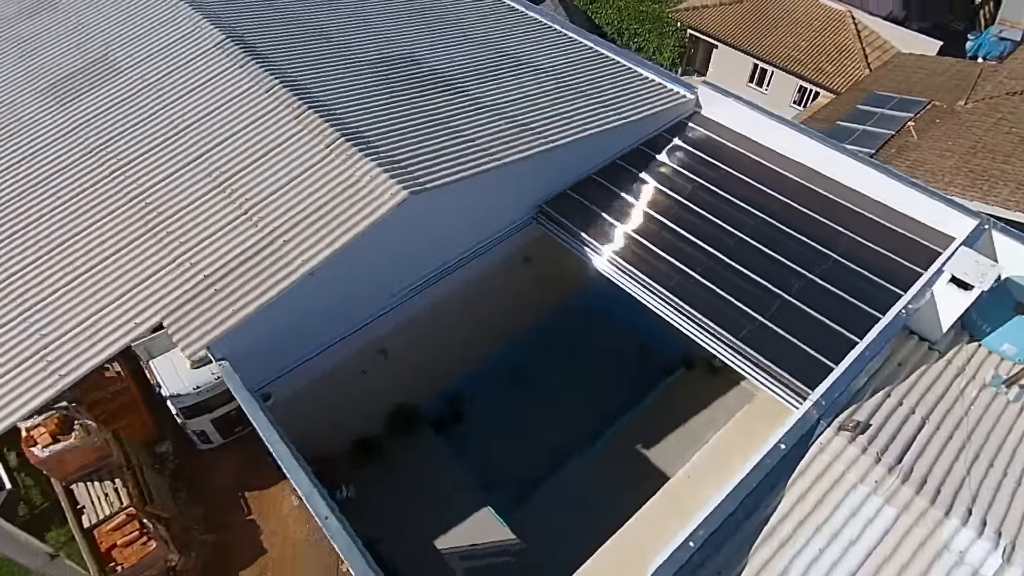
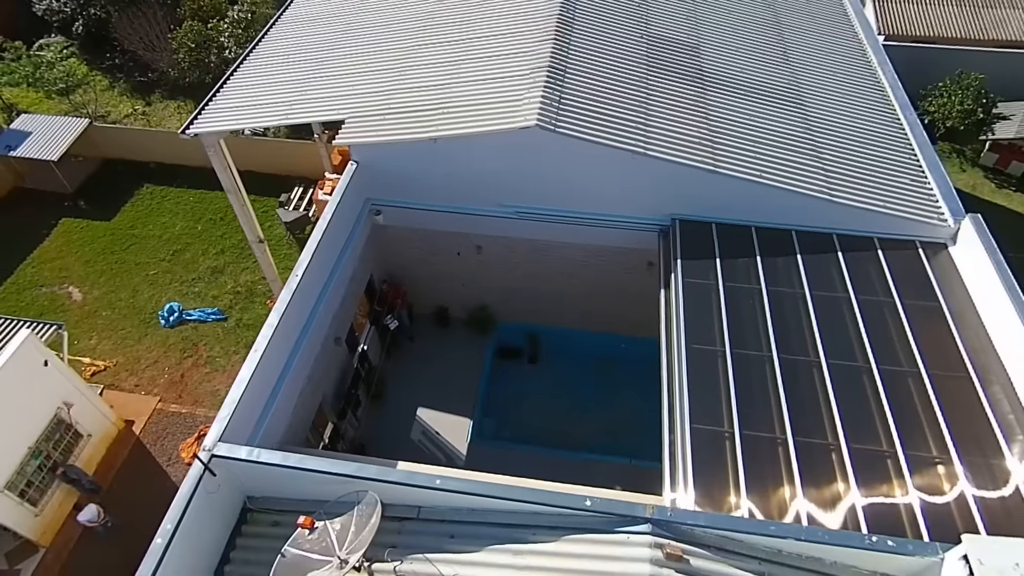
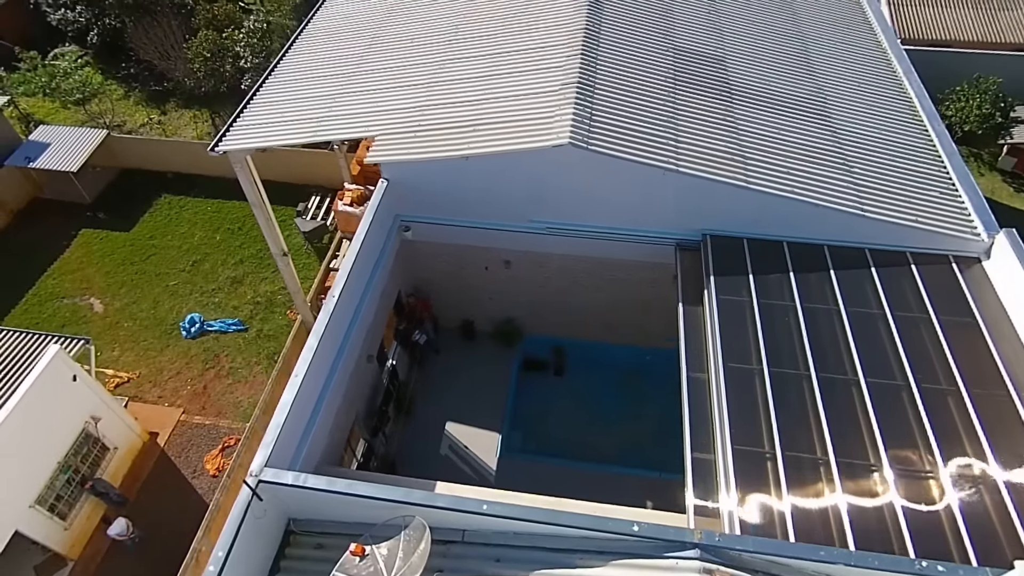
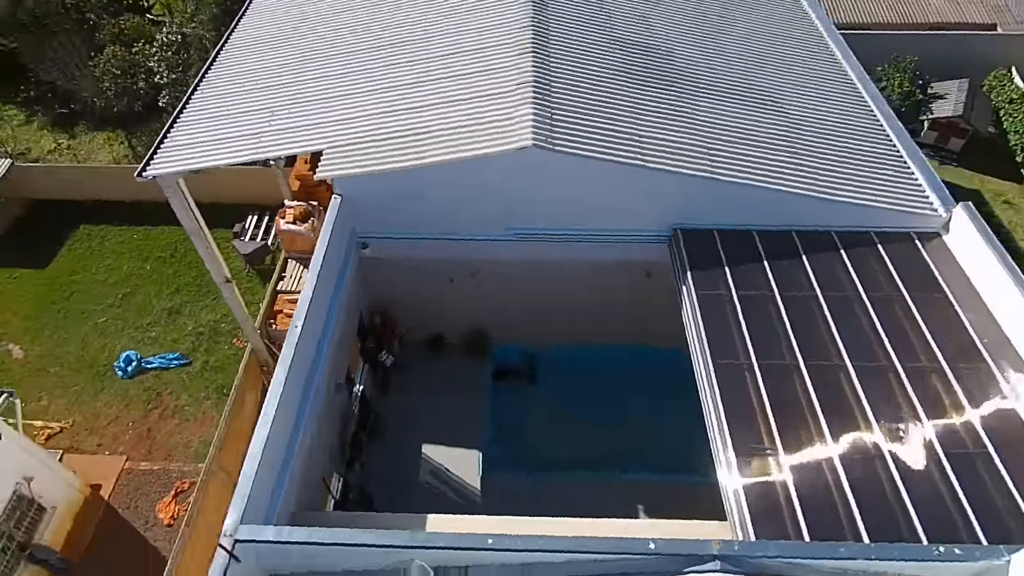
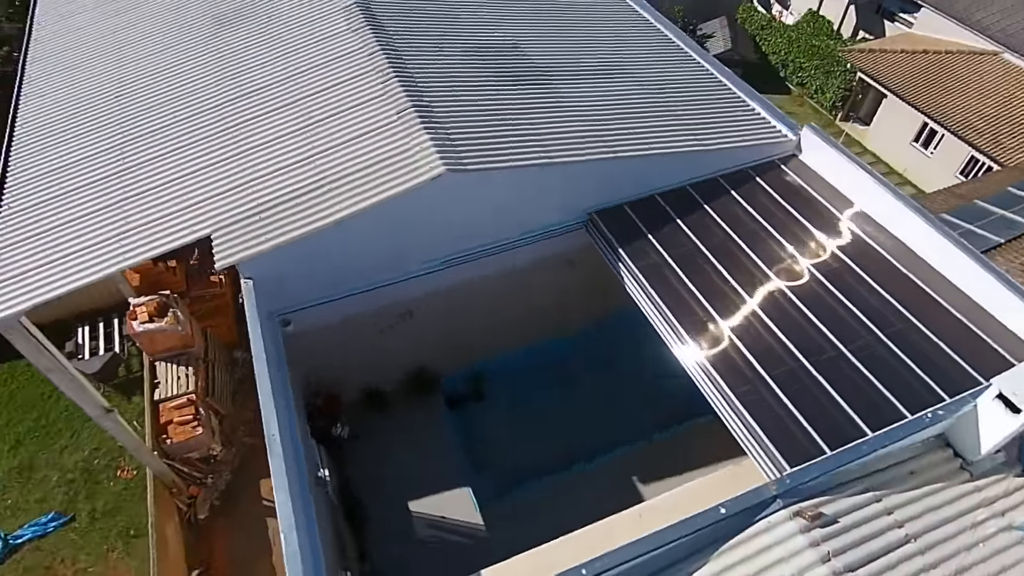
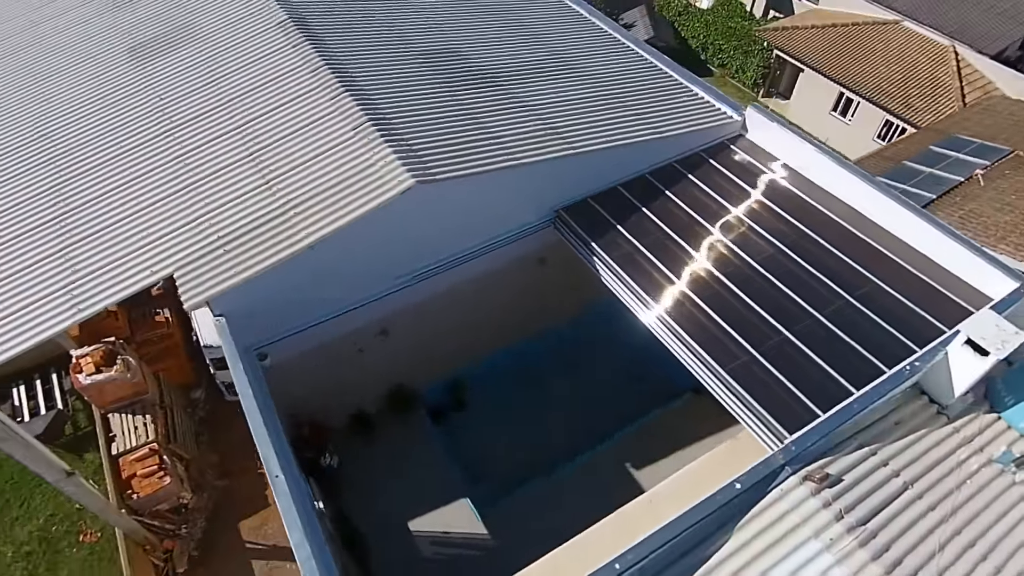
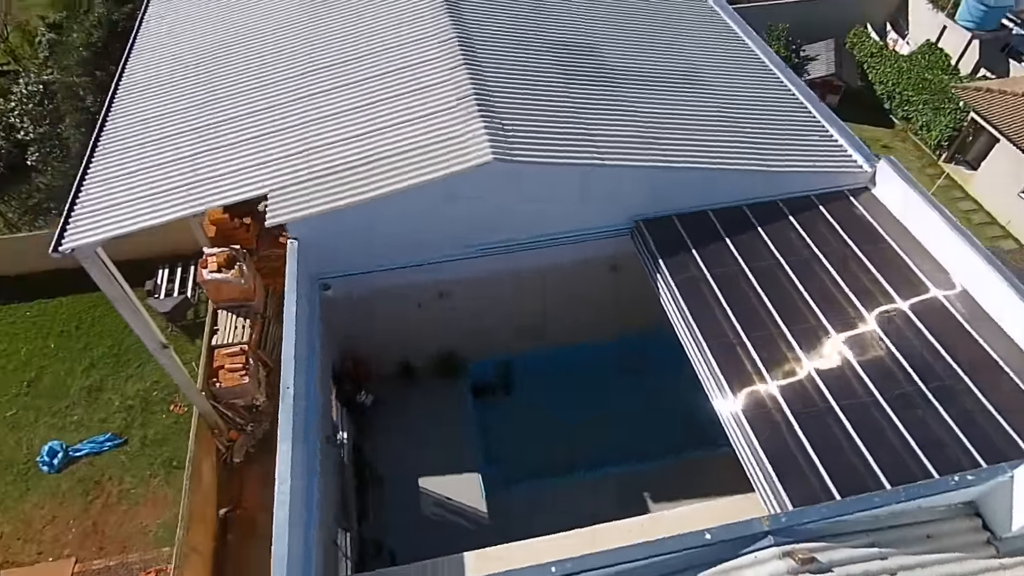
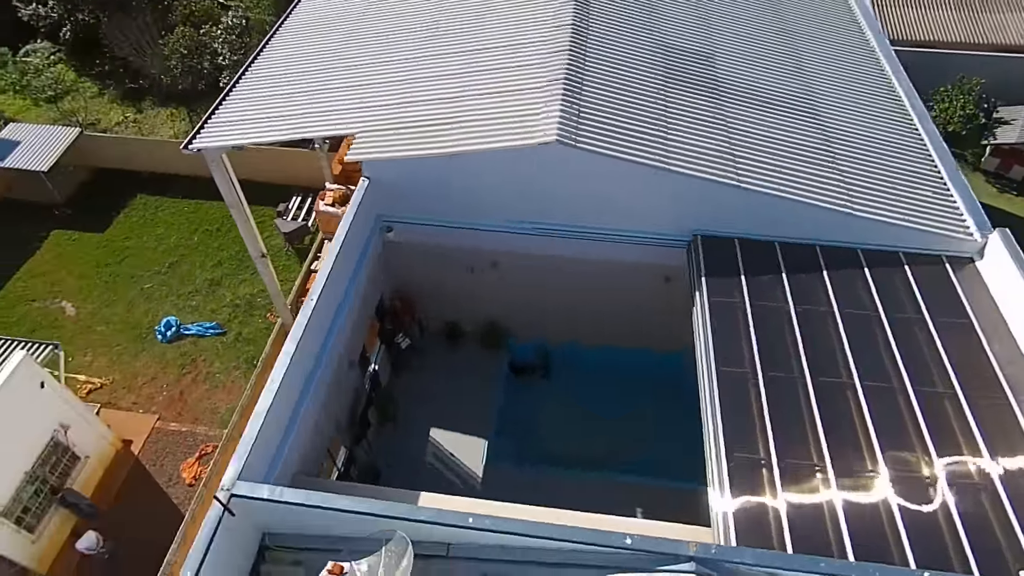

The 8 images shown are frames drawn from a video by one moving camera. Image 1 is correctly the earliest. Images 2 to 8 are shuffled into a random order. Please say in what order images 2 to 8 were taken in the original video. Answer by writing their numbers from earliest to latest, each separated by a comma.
6, 5, 7, 4, 8, 2, 3
